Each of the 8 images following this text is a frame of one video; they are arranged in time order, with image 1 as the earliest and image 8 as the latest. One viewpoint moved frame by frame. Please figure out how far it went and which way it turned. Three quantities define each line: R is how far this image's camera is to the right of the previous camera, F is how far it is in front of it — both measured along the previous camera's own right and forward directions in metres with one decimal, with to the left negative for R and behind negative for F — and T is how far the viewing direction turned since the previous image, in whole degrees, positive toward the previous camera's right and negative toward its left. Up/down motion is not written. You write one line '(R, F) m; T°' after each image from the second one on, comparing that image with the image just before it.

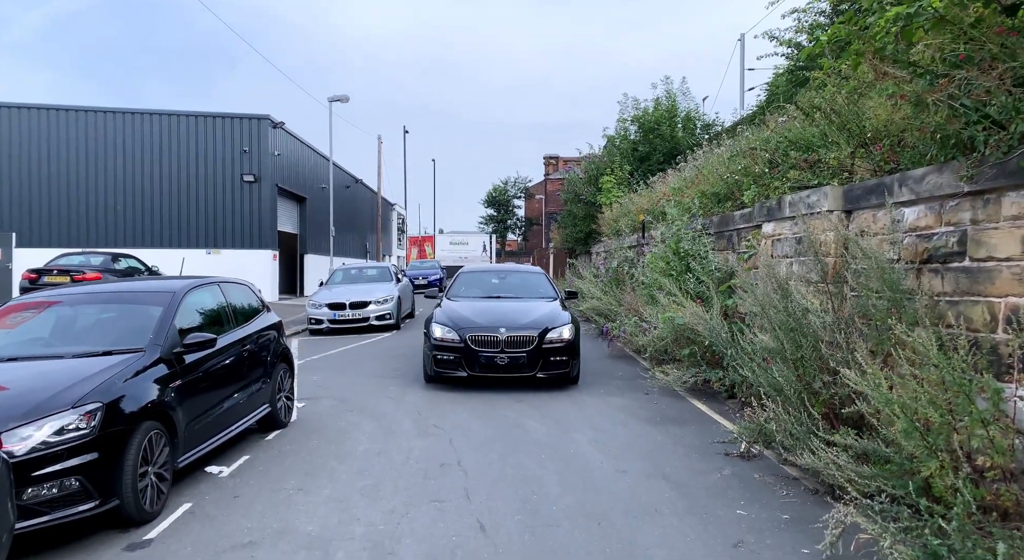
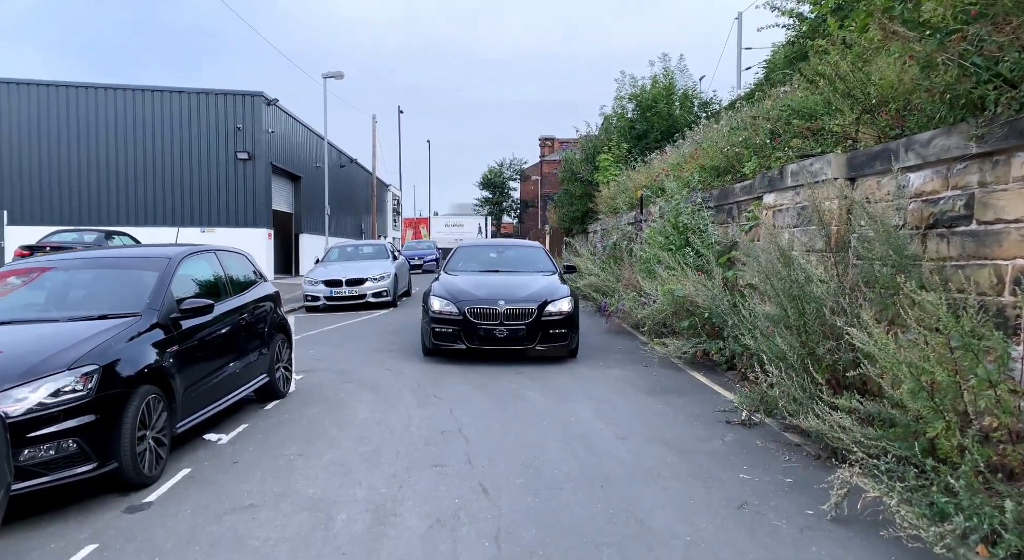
(-0.1, +0.1) m; 0°
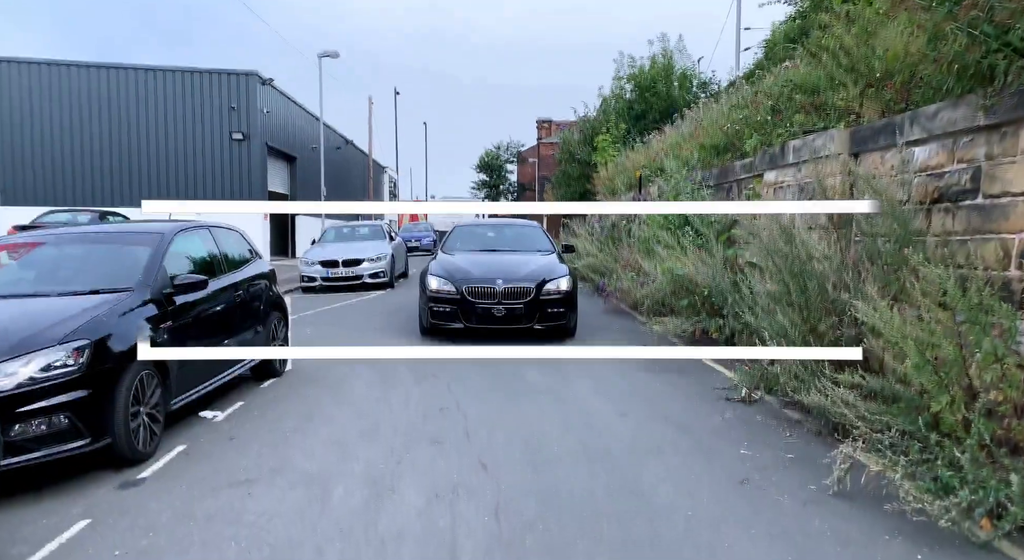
(0.0, +0.1) m; 0°
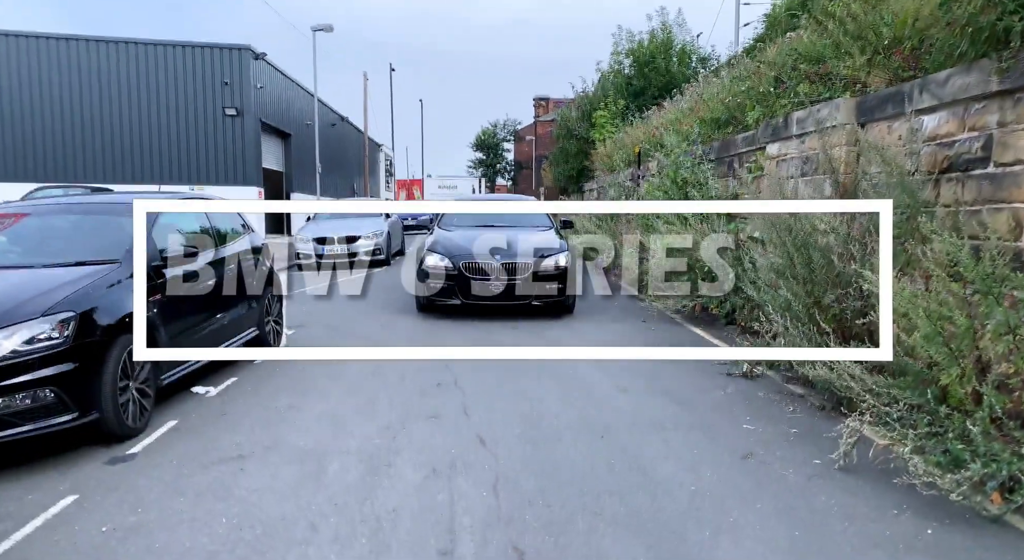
(0.0, +0.1) m; 0°
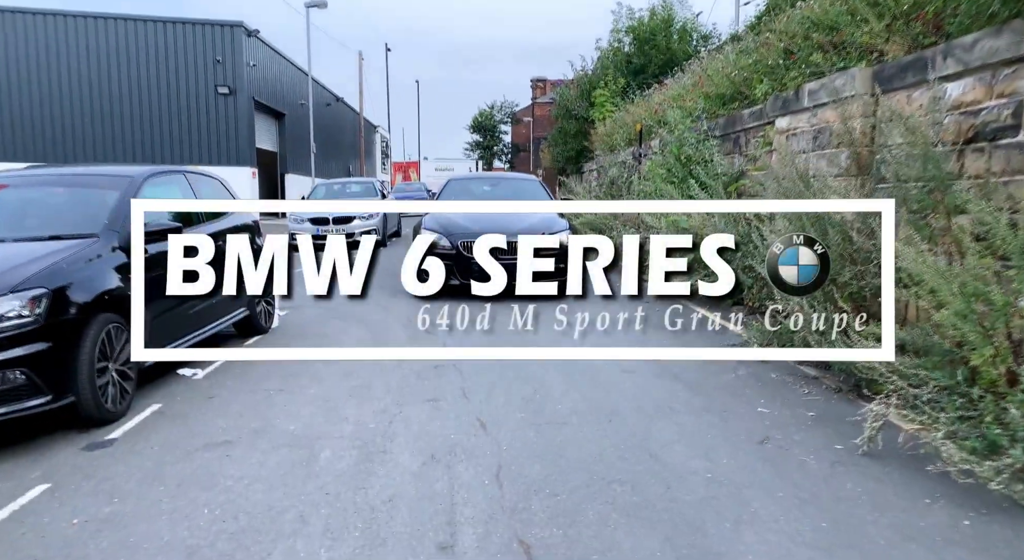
(0.0, +0.2) m; 0°
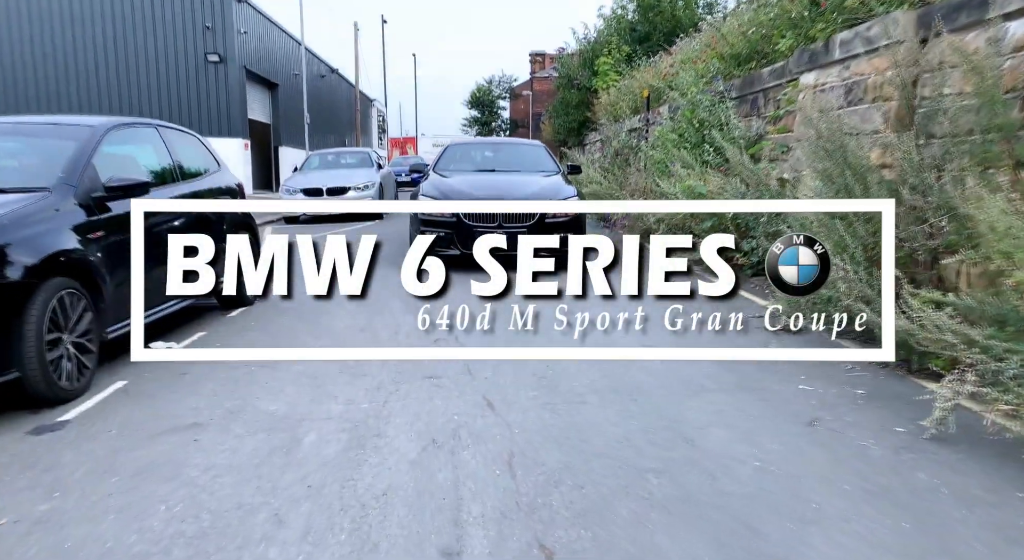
(-0.1, +0.5) m; 0°
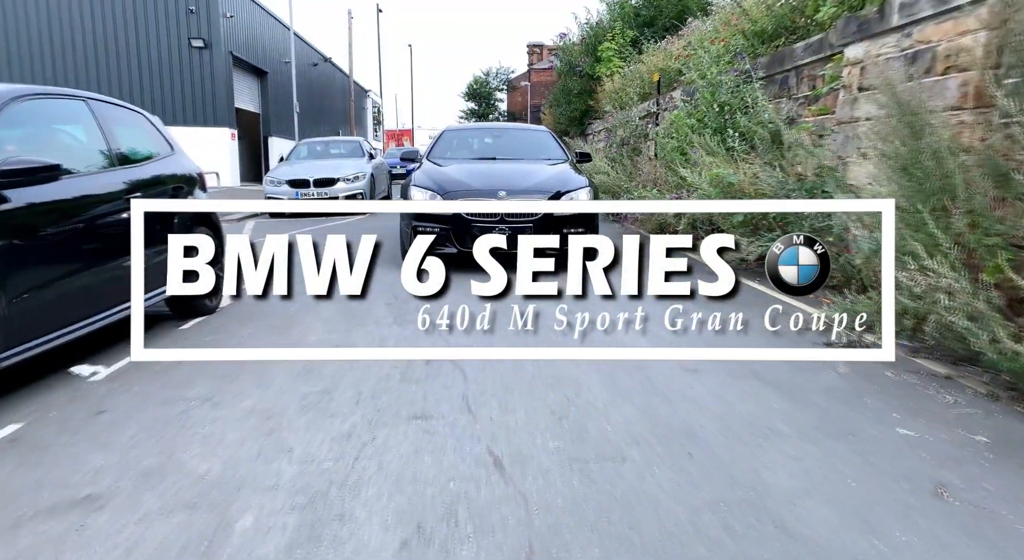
(-0.1, +0.9) m; 0°
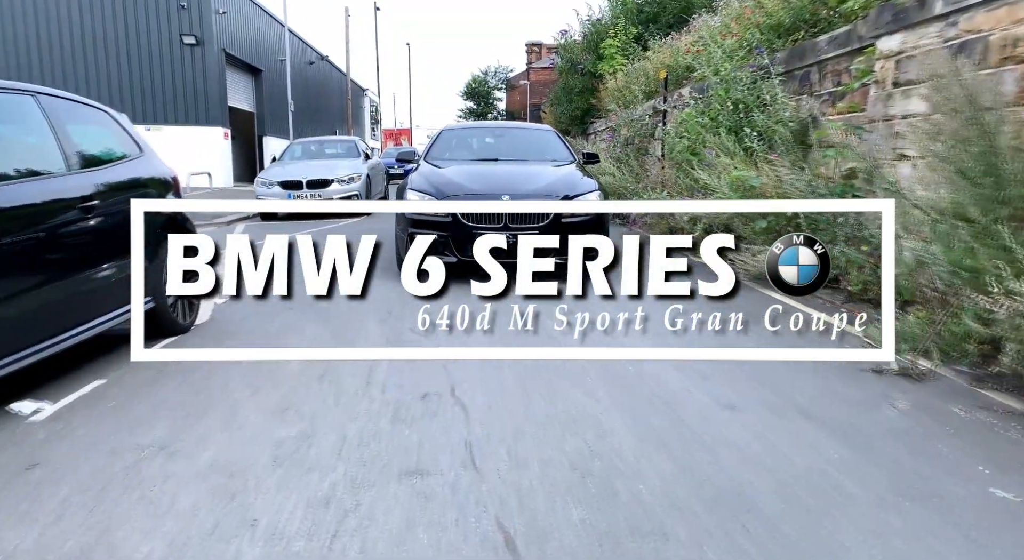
(-0.1, +0.5) m; 0°
